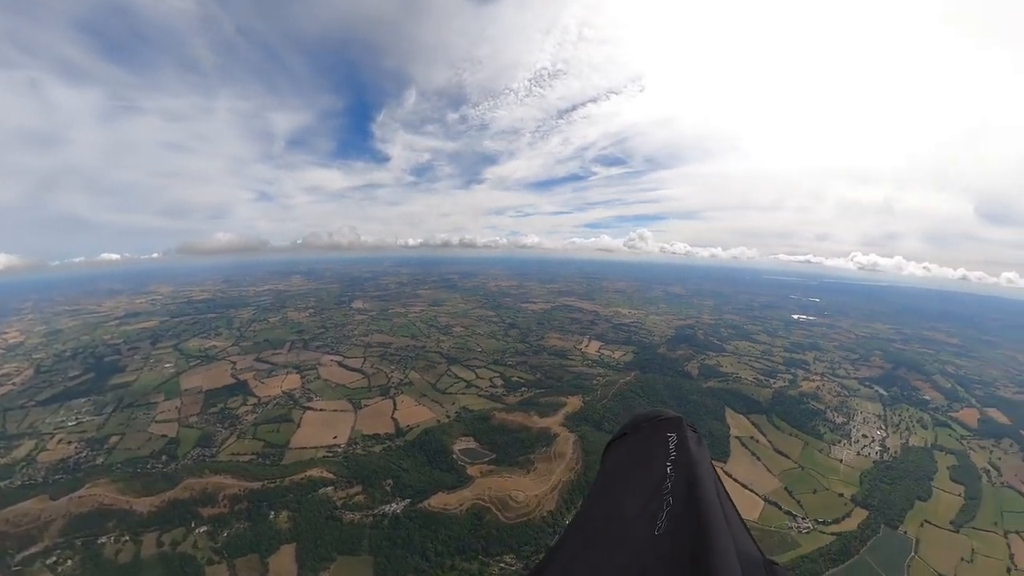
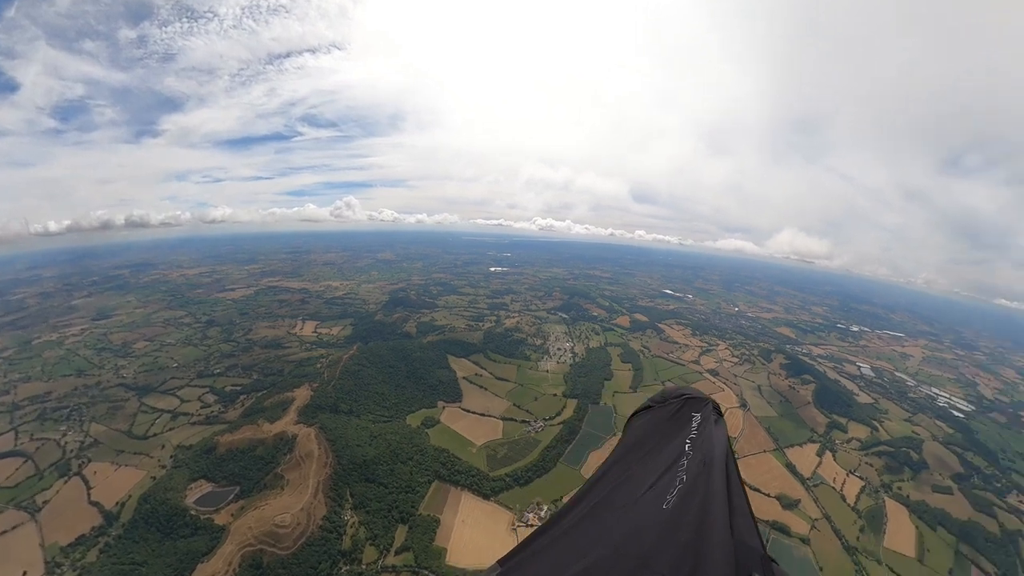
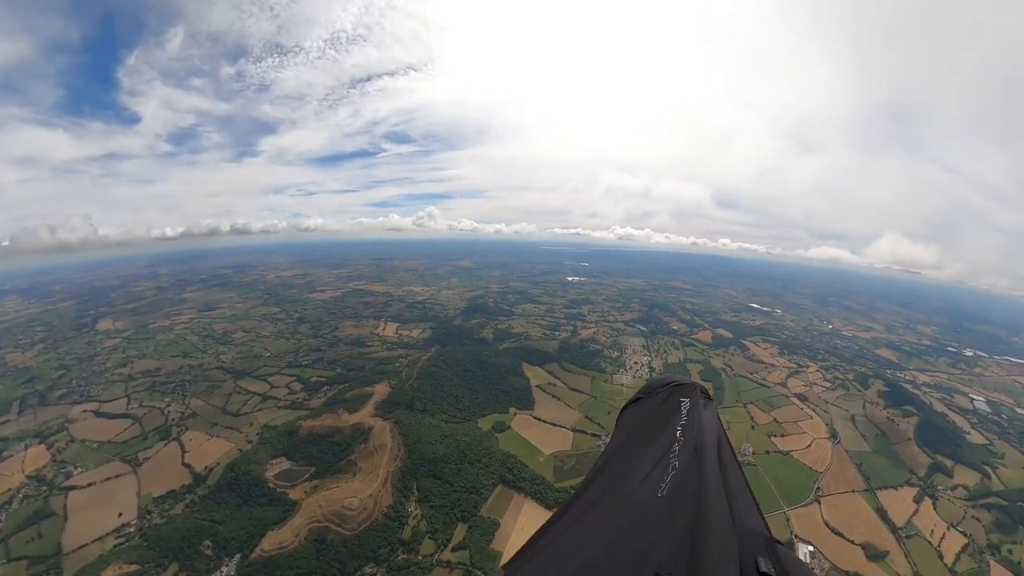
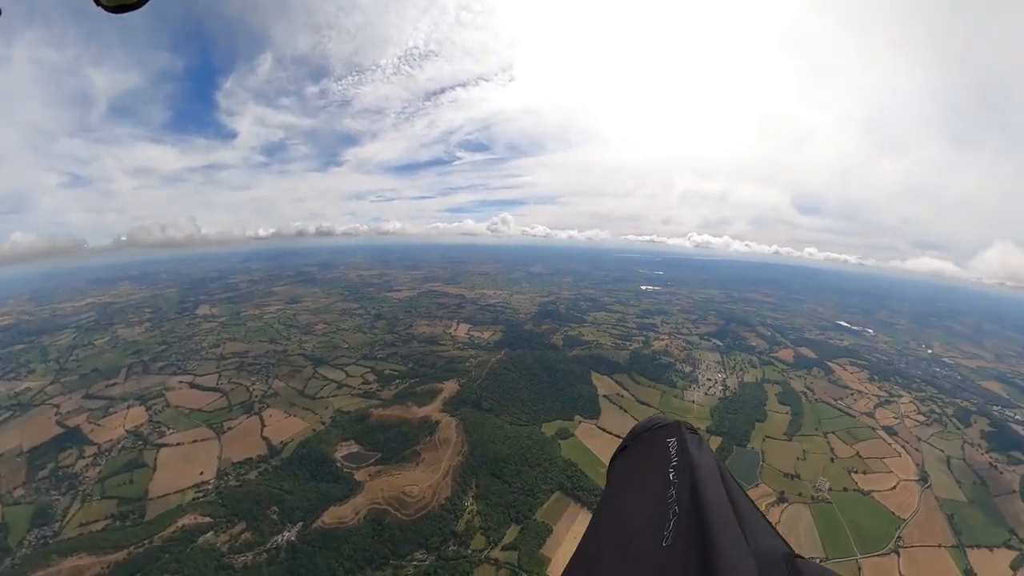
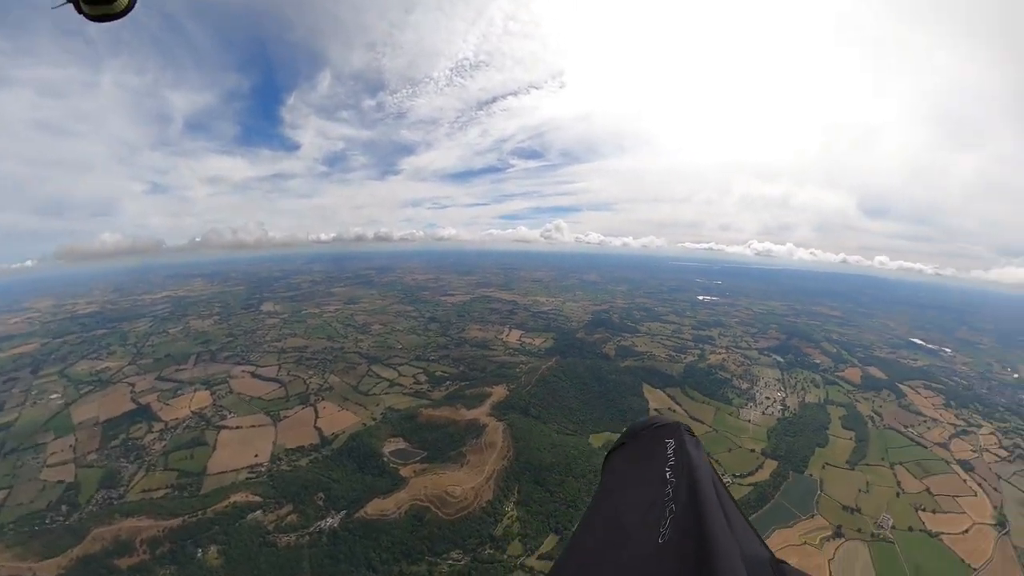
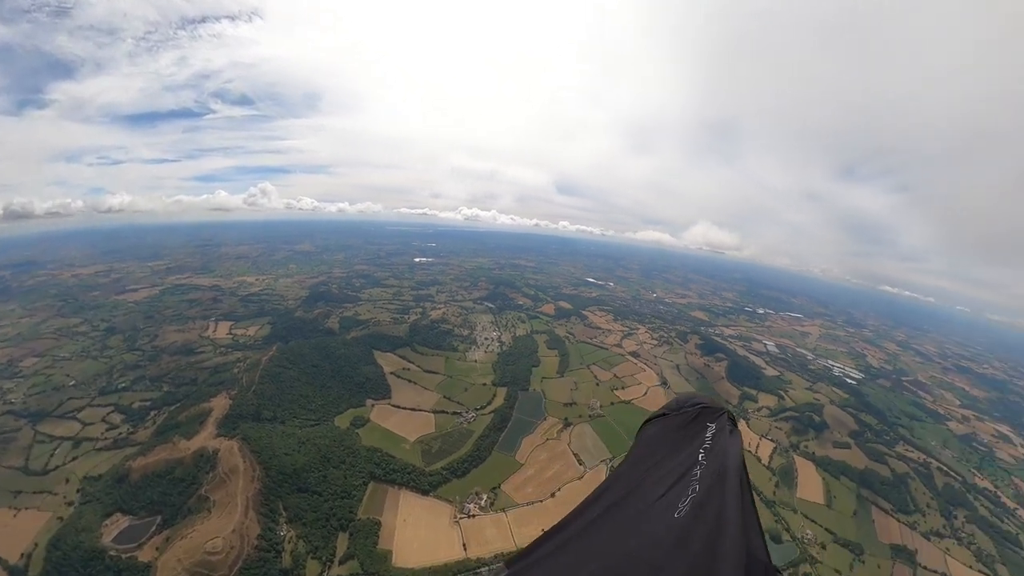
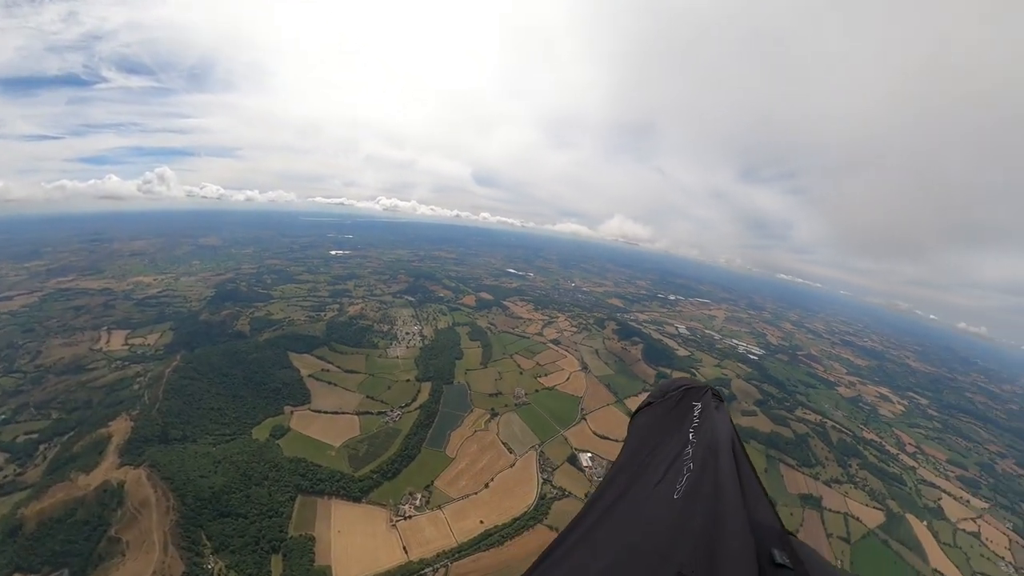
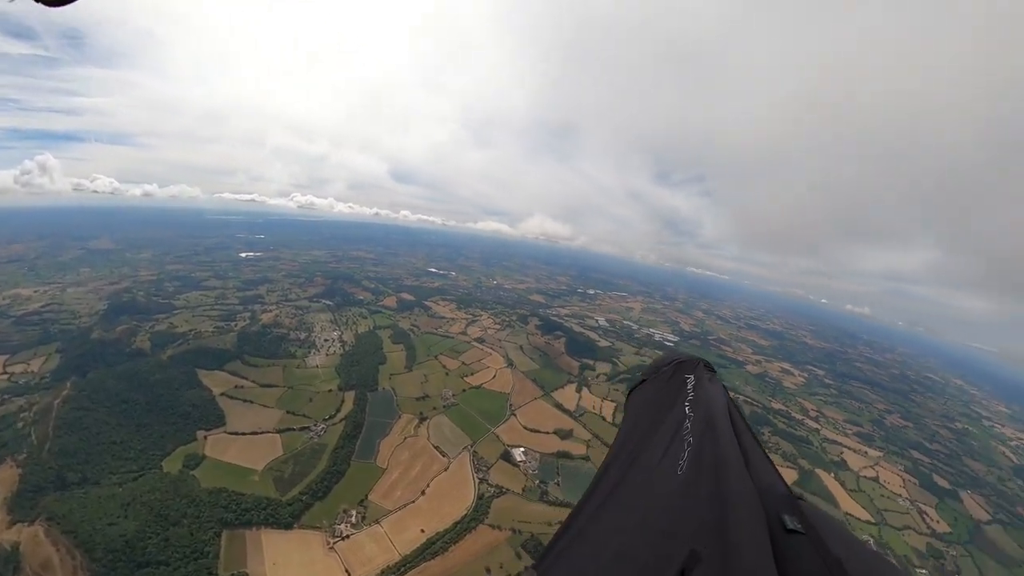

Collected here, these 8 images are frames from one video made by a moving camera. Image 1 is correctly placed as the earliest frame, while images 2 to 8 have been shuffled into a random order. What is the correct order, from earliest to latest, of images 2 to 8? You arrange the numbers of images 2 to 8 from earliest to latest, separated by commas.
5, 4, 3, 2, 6, 7, 8
